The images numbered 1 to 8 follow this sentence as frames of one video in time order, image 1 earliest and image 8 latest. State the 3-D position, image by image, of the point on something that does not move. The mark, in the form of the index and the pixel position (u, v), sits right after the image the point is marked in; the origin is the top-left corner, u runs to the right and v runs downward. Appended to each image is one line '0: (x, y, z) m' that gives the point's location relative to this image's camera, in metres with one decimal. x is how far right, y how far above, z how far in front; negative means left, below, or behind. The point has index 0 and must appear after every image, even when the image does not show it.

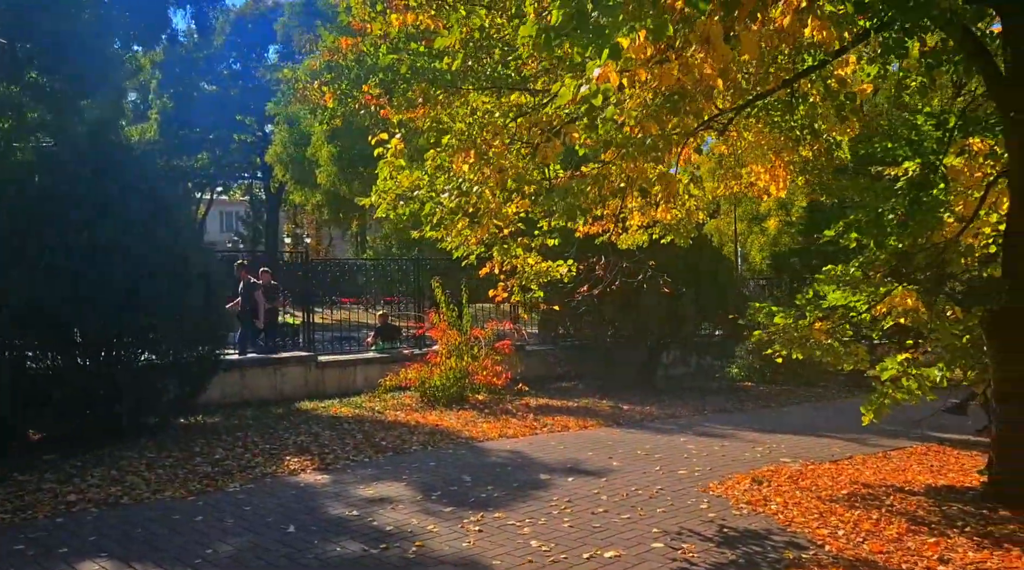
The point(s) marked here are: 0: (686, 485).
0: (+1.5, -1.8, +8.2) m
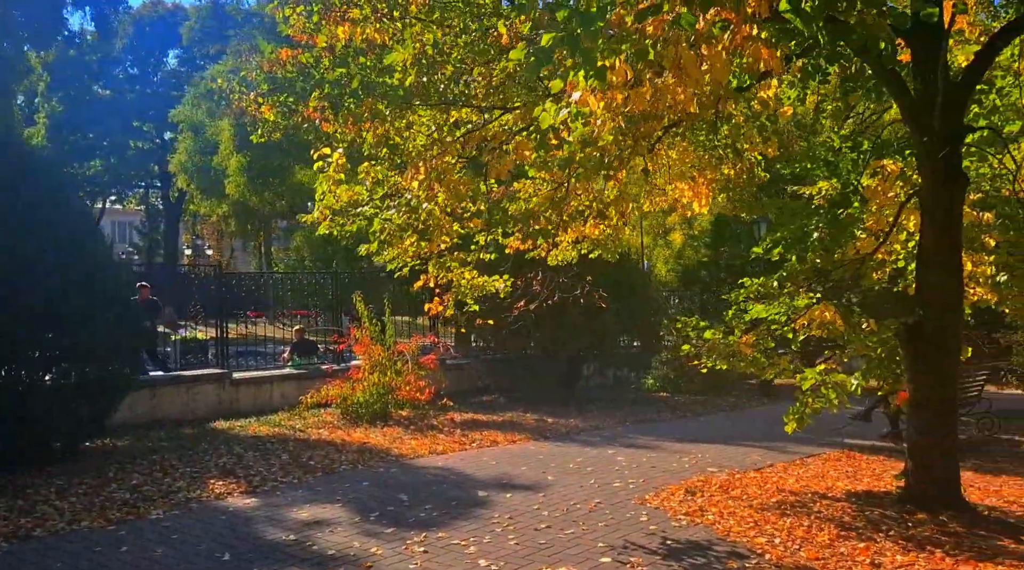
0: (+1.0, -1.9, +8.3) m
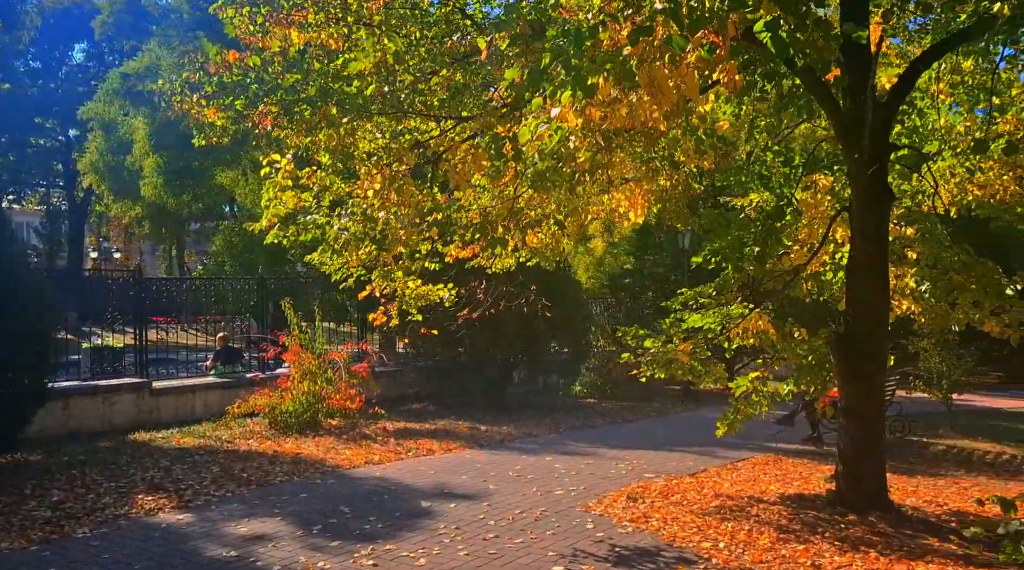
0: (+0.5, -2.0, +8.4) m
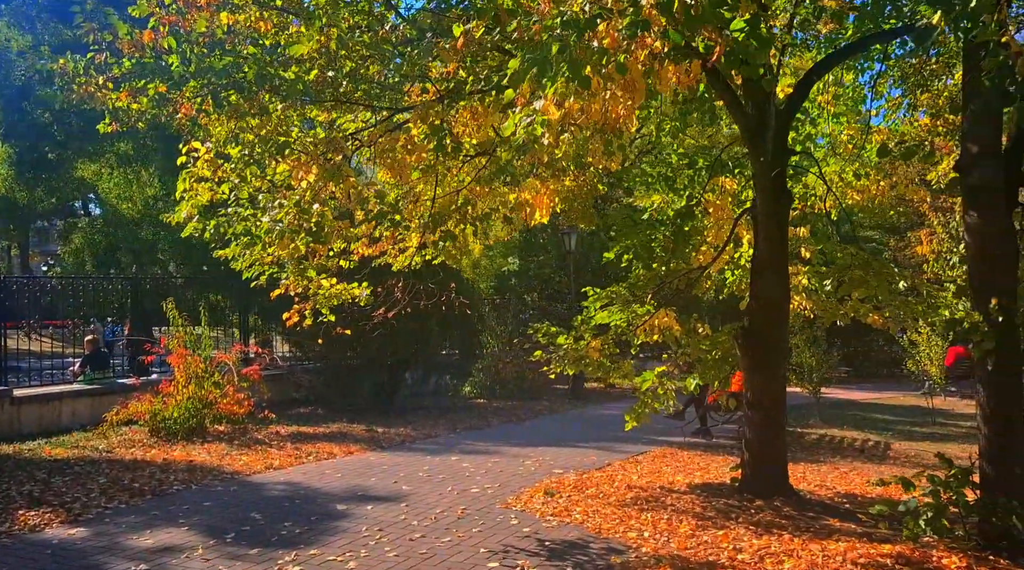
0: (-0.2, -2.0, +8.4) m
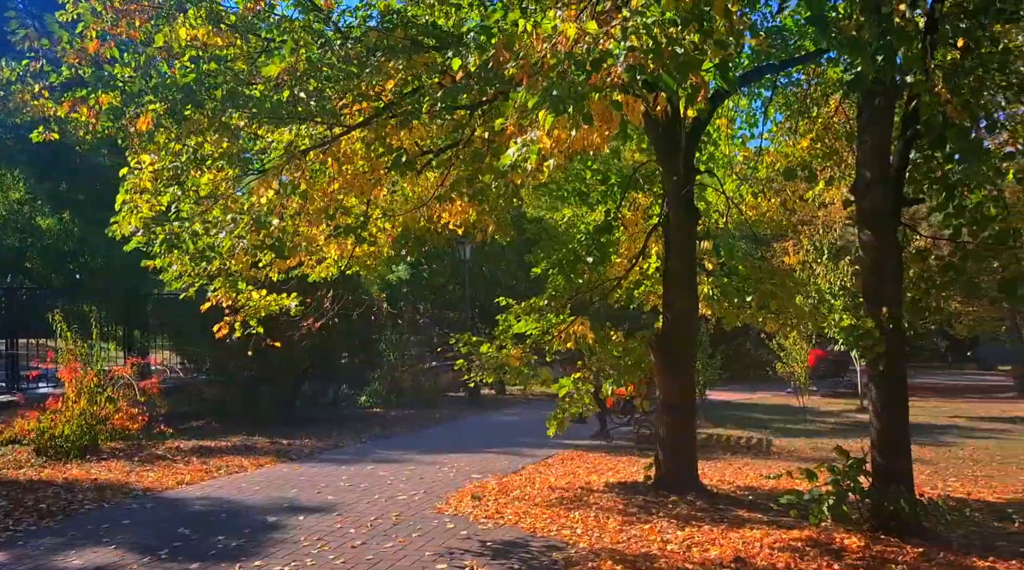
0: (-0.9, -2.1, +8.6) m
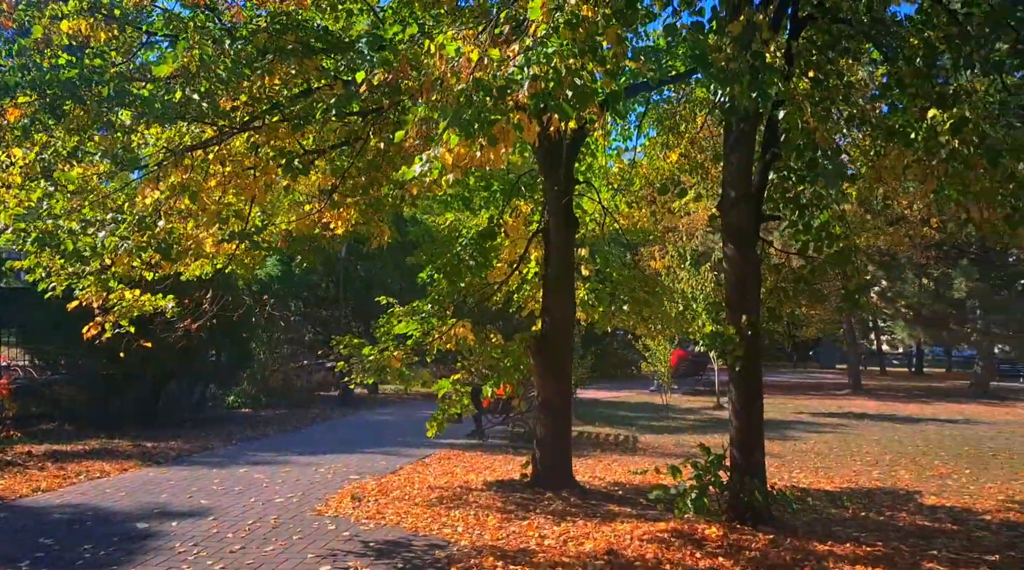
0: (-2.0, -2.1, +8.6) m
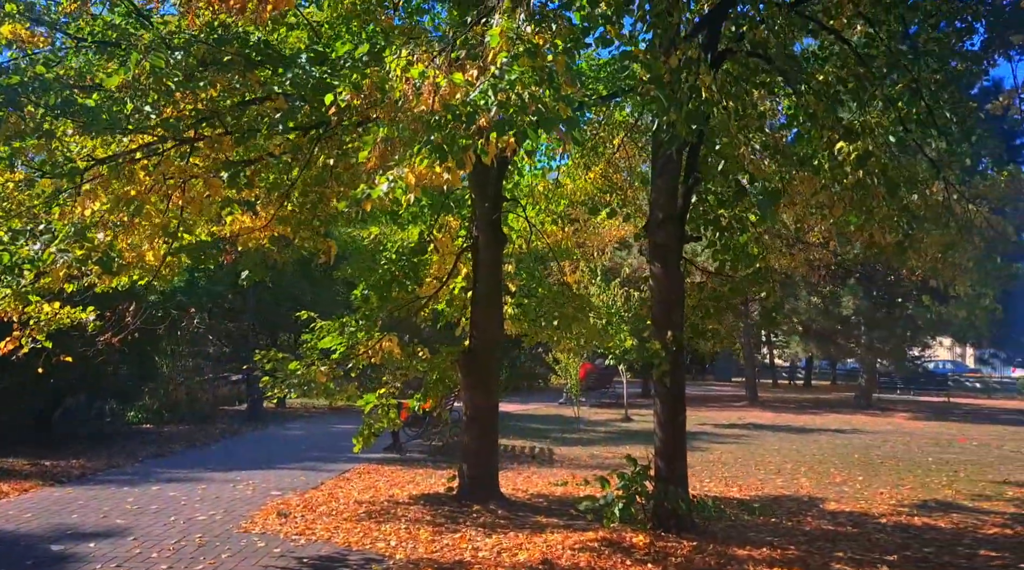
0: (-2.6, -2.2, +8.5) m
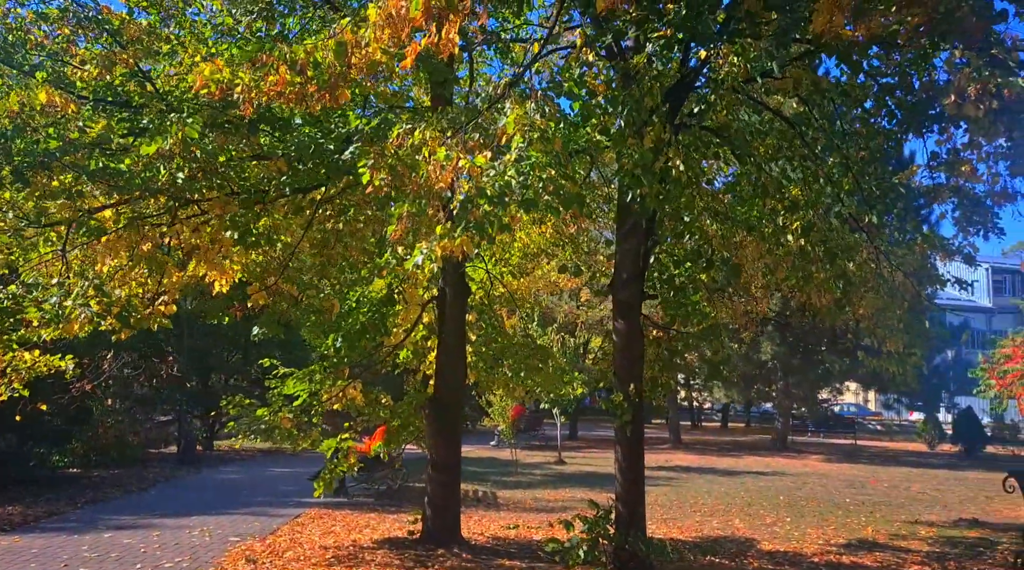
0: (-2.9, -2.7, +8.6) m
